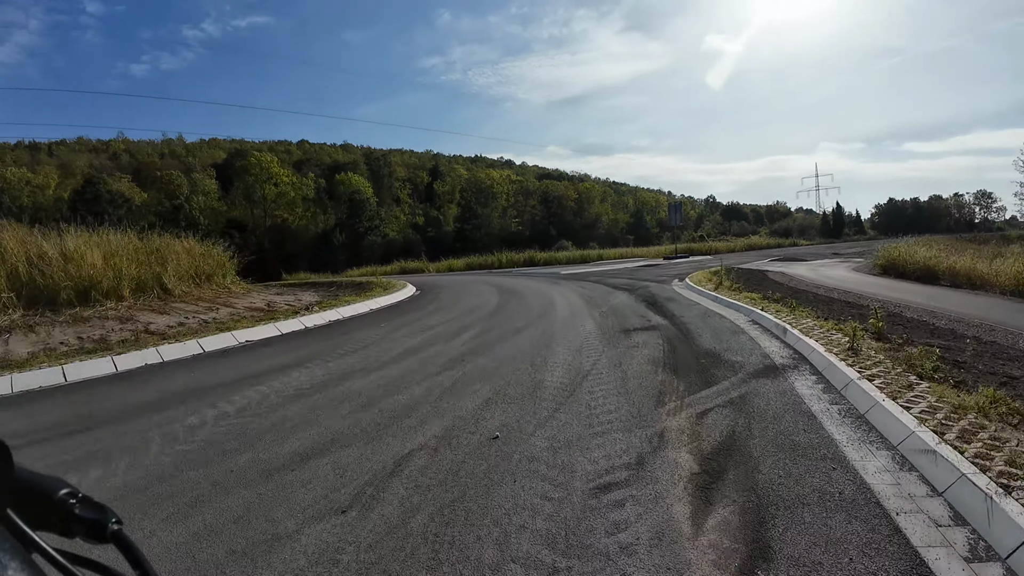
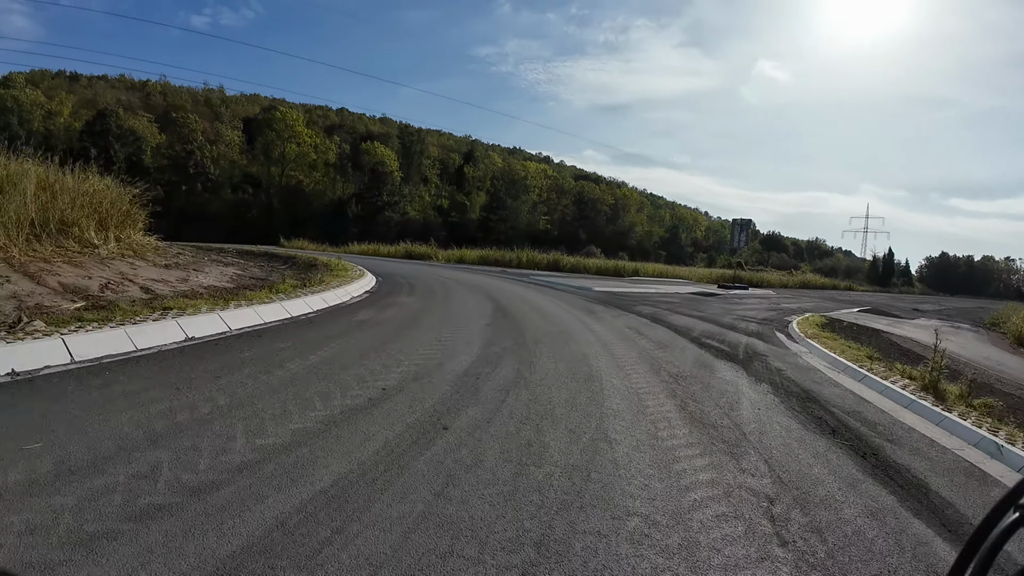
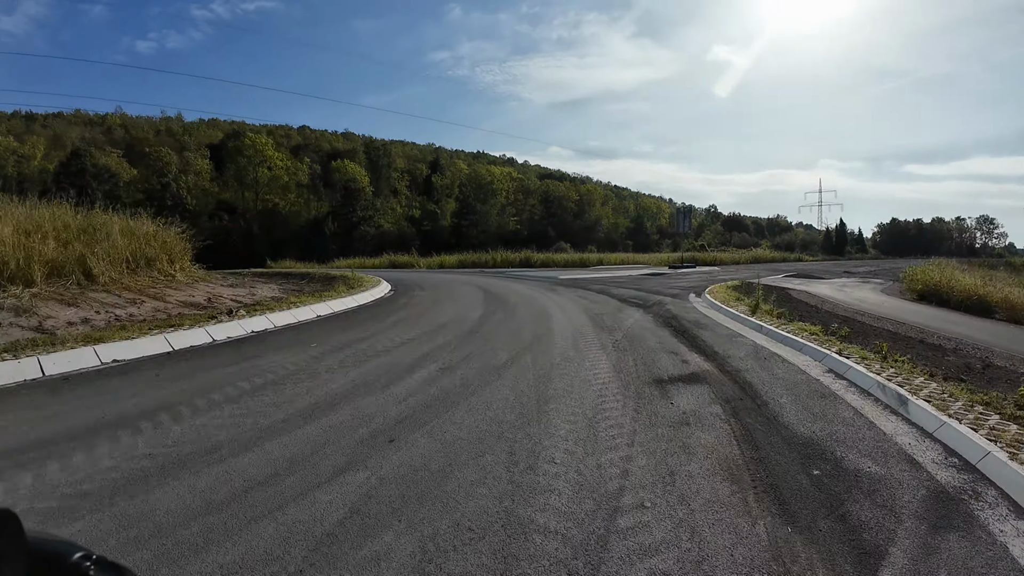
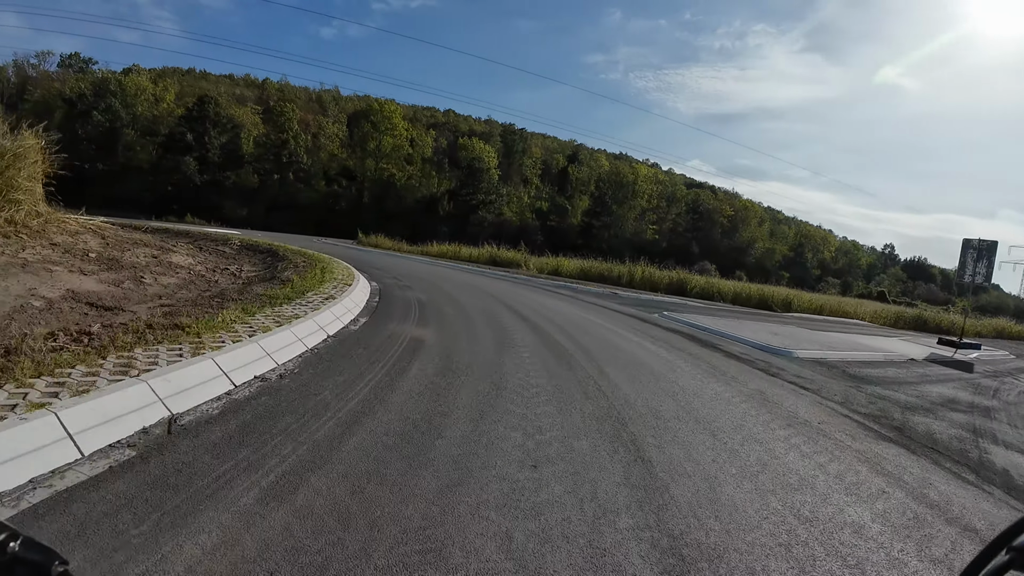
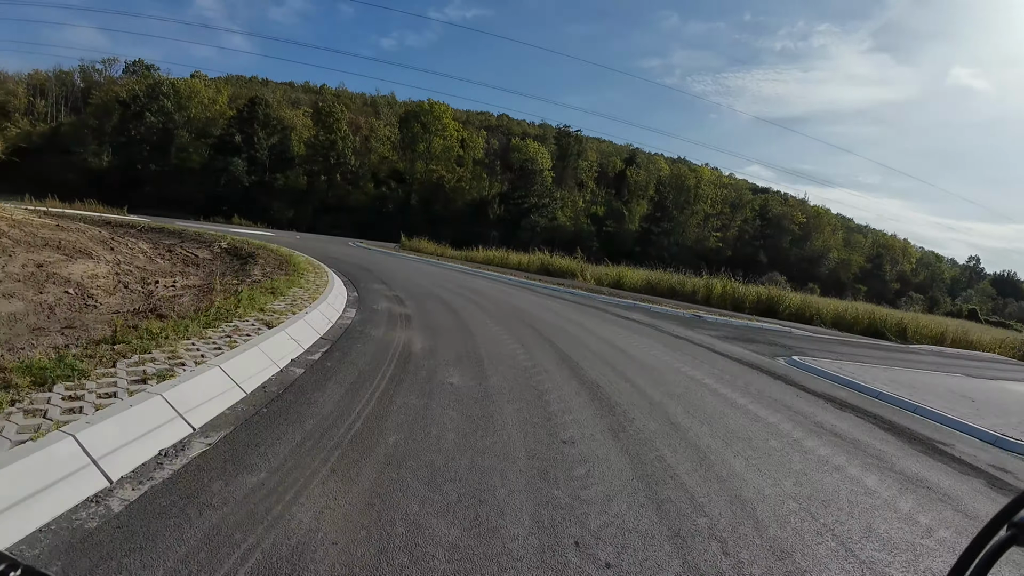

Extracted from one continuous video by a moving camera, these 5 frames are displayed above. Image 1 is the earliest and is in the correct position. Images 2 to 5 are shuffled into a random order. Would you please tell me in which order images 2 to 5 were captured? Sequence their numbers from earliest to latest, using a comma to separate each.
3, 2, 4, 5
